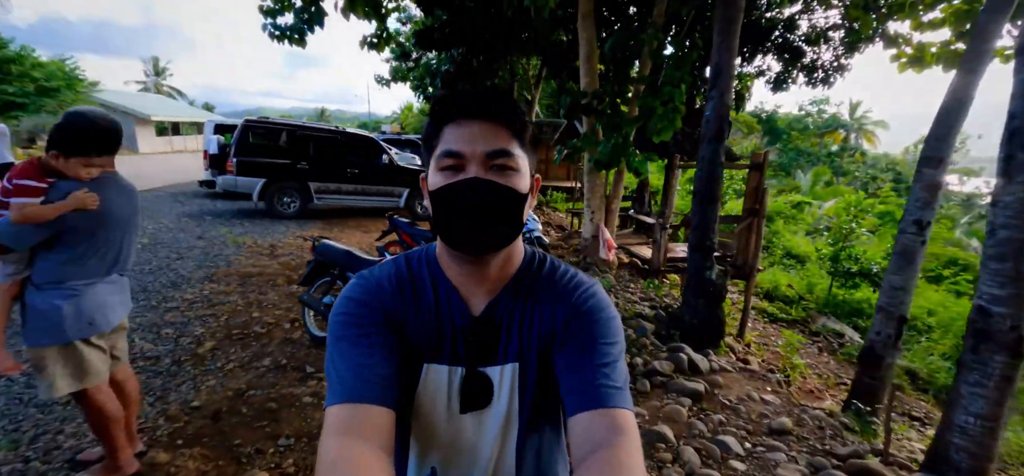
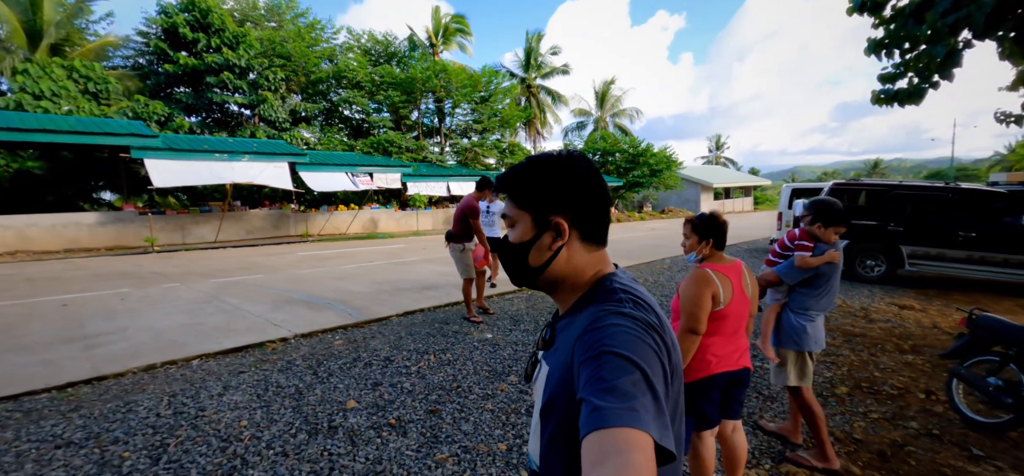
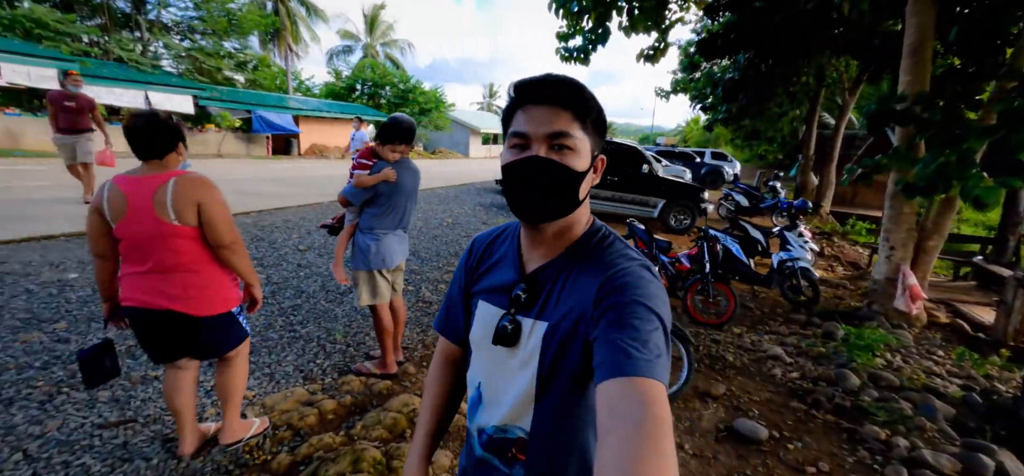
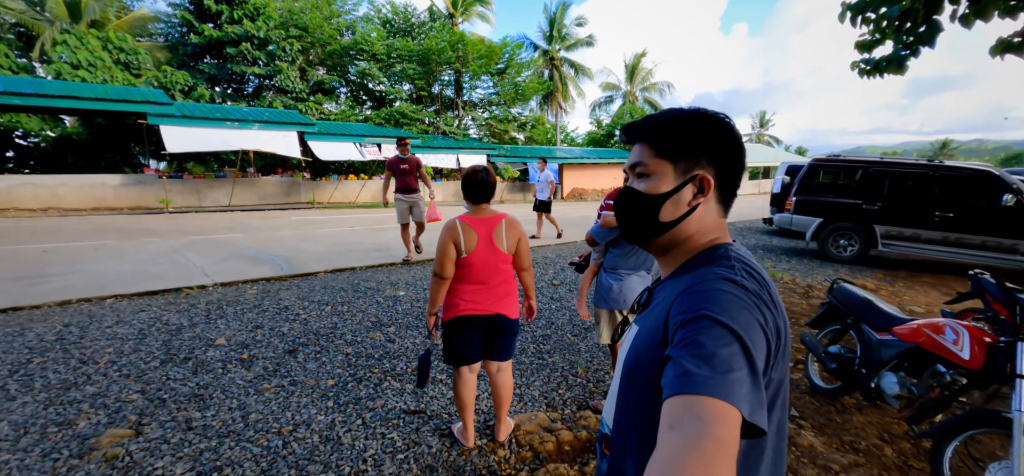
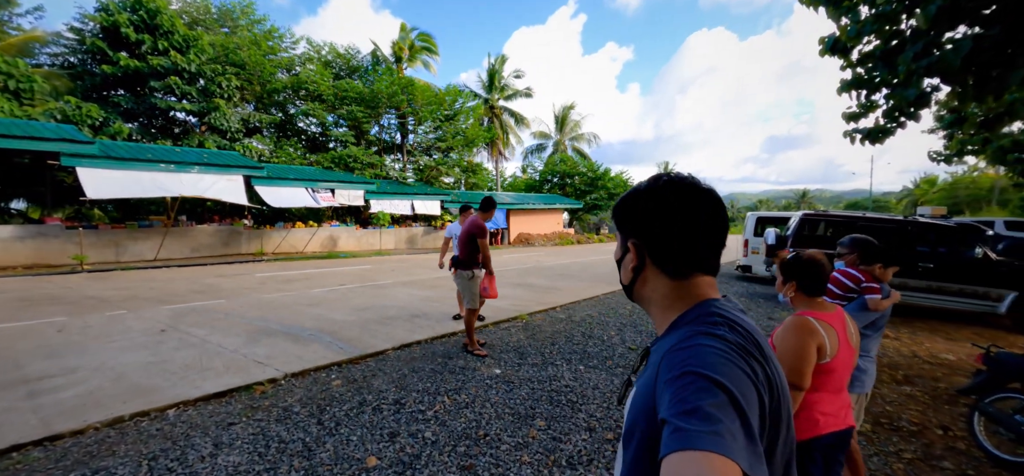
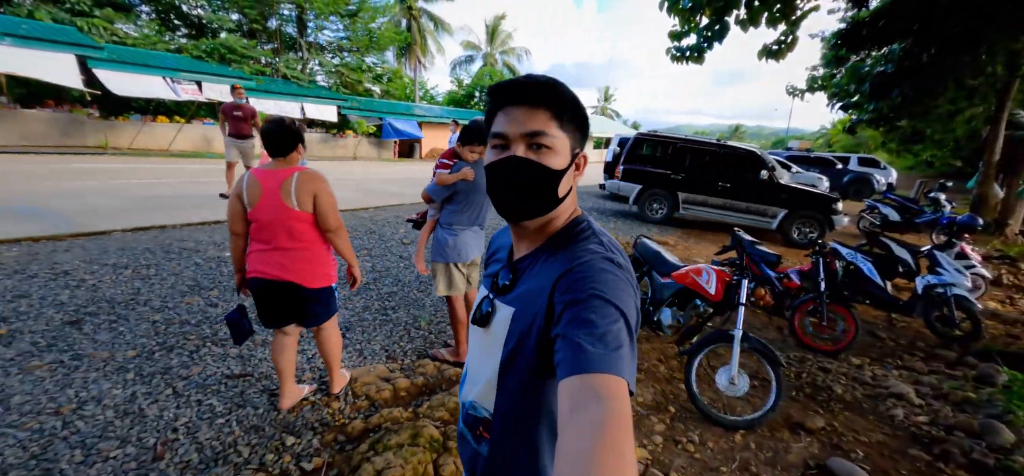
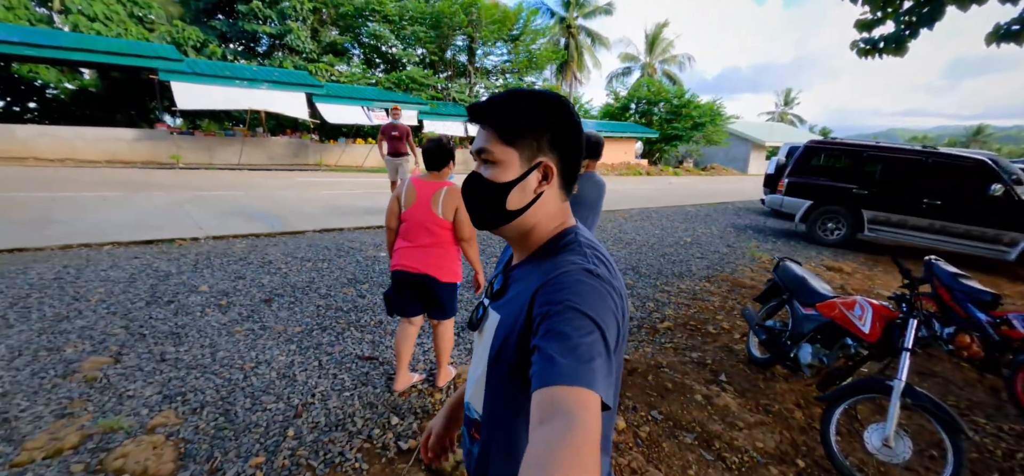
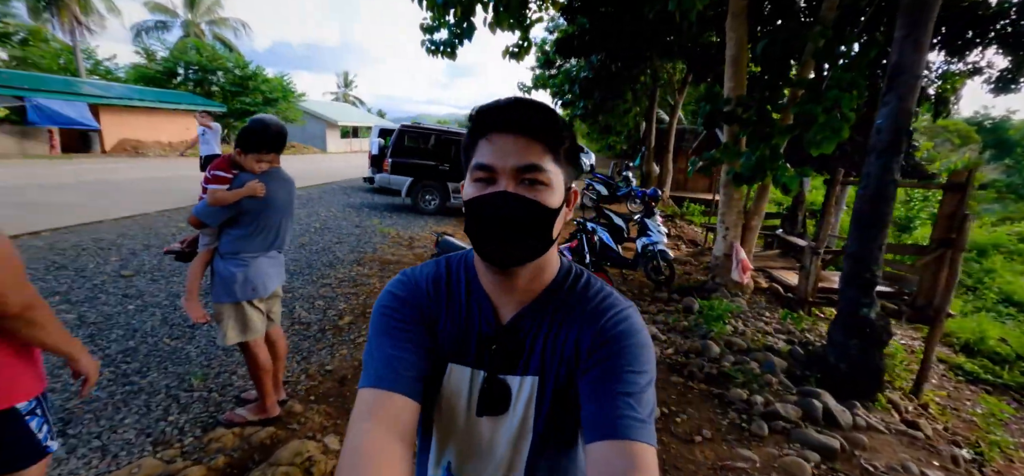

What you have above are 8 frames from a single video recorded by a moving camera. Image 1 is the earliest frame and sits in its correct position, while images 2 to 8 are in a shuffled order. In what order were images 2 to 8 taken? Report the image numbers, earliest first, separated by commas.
8, 3, 6, 7, 4, 2, 5
